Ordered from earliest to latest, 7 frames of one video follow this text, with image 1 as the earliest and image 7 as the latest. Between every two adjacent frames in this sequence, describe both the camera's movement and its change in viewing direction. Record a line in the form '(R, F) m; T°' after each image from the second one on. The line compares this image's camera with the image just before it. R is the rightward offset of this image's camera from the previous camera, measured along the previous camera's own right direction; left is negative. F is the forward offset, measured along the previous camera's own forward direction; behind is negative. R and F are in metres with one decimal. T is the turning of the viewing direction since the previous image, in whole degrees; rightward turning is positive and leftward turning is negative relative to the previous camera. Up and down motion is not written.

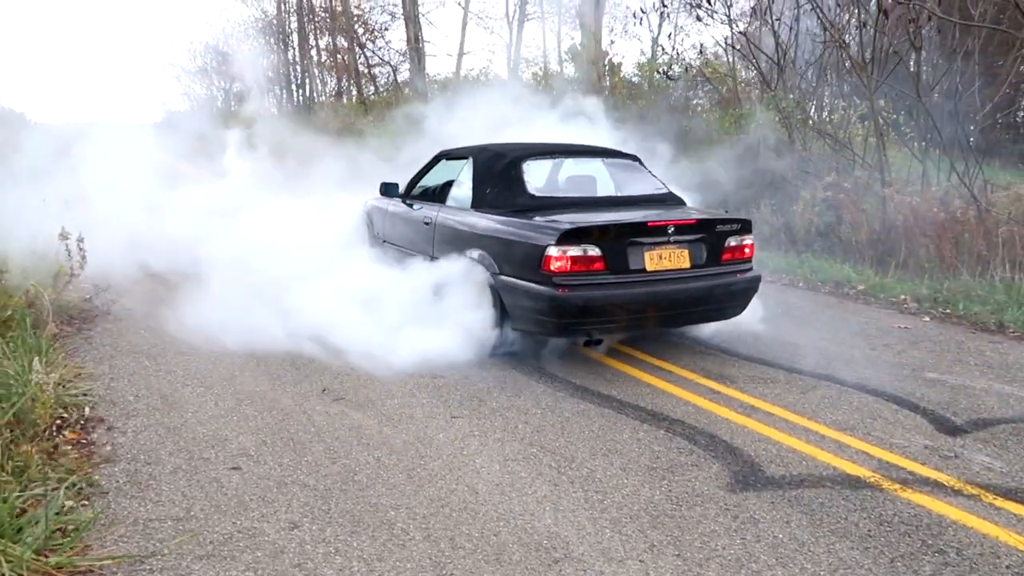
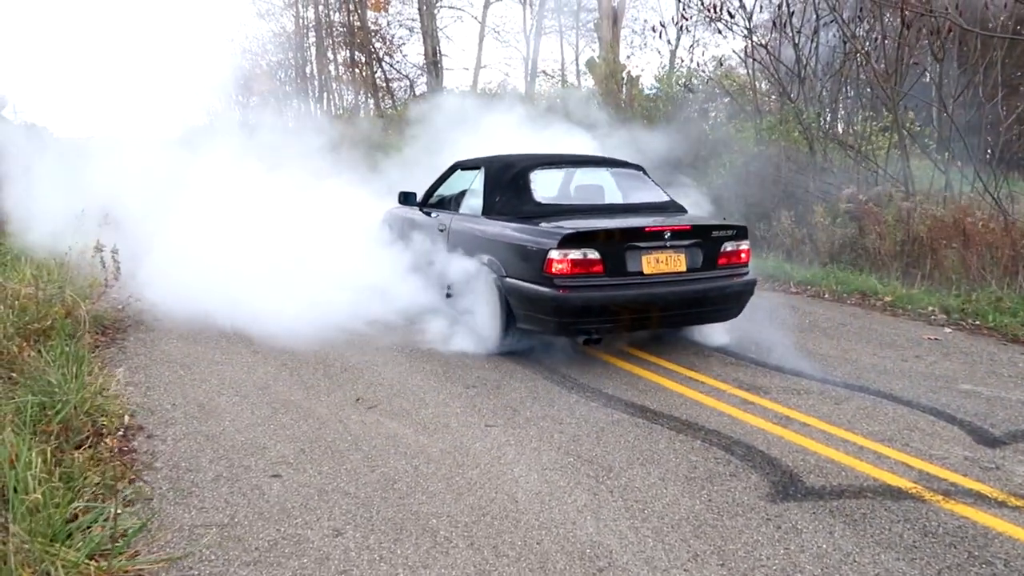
(-0.1, 0.0) m; -1°
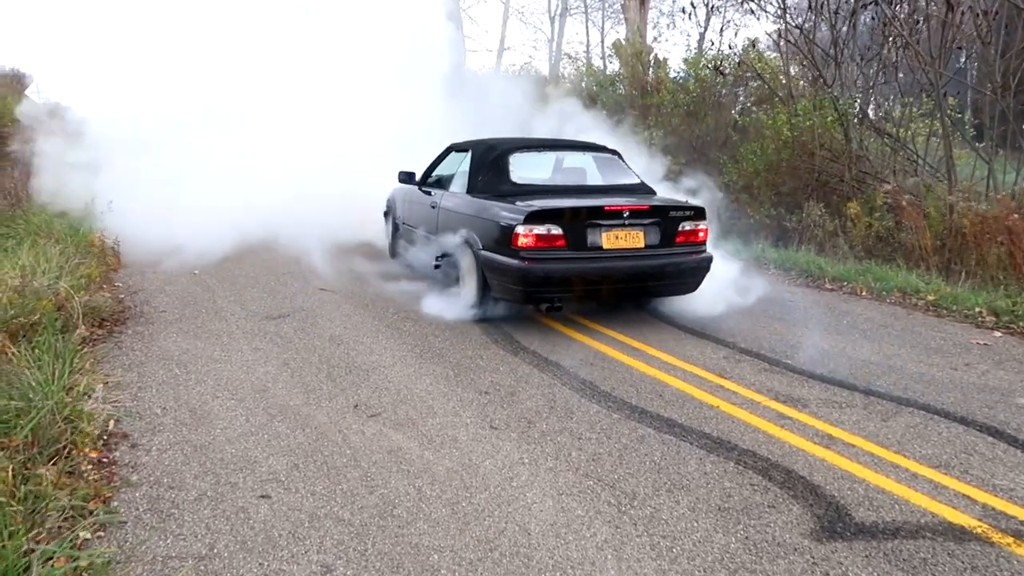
(0.0, +0.3) m; -2°
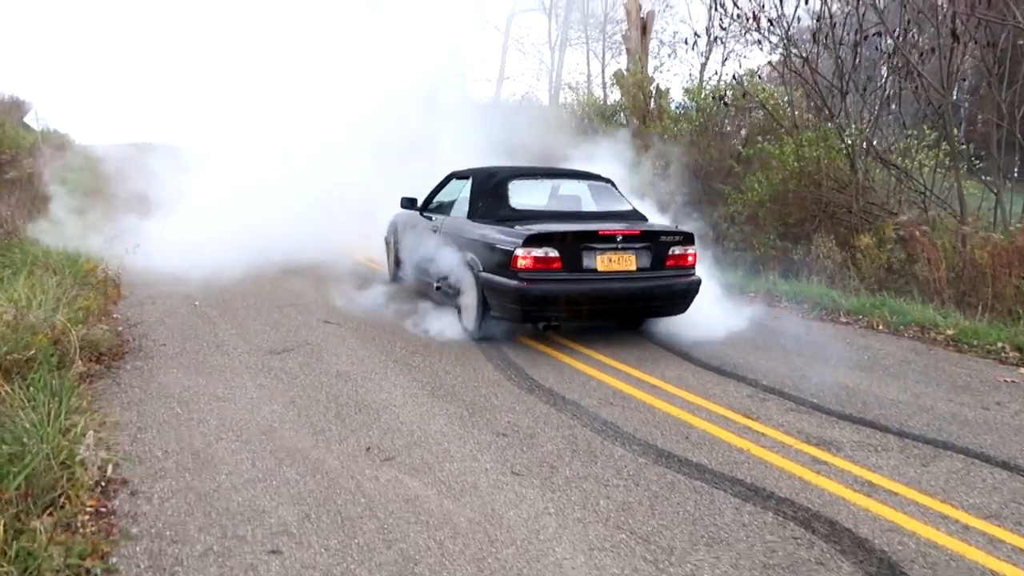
(-0.1, +0.2) m; 0°
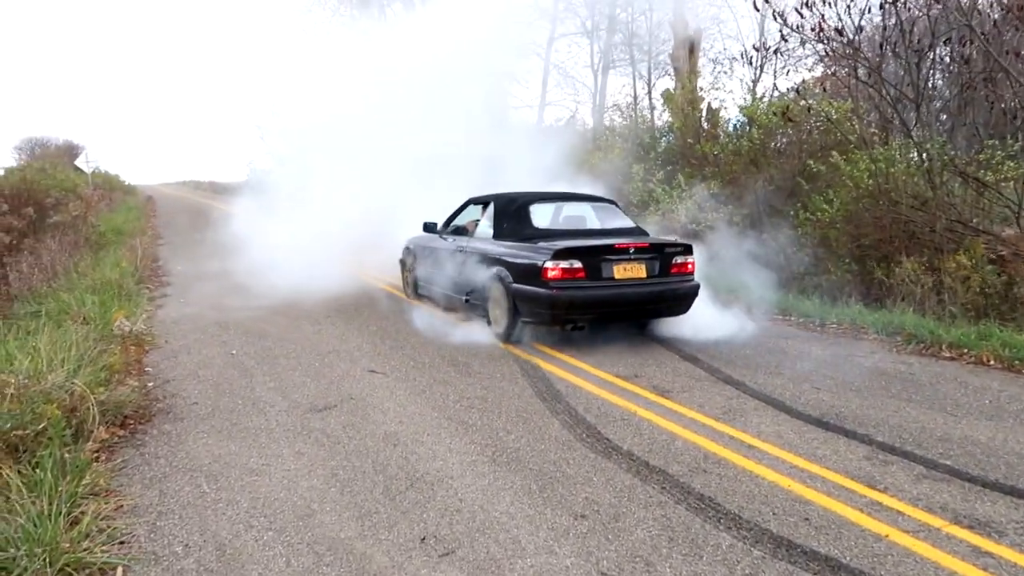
(-0.1, +0.6) m; -3°
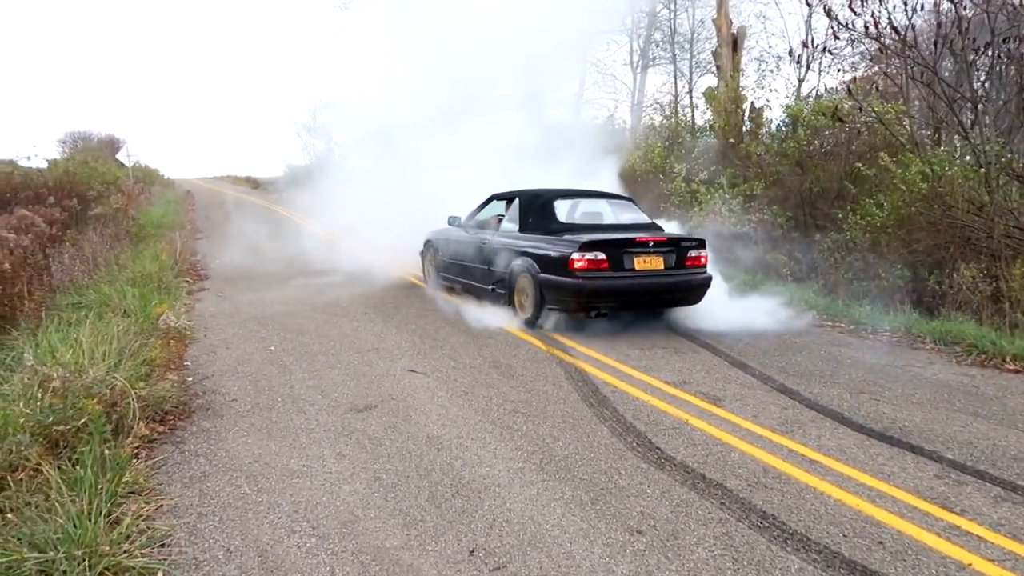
(-0.1, +0.1) m; -2°
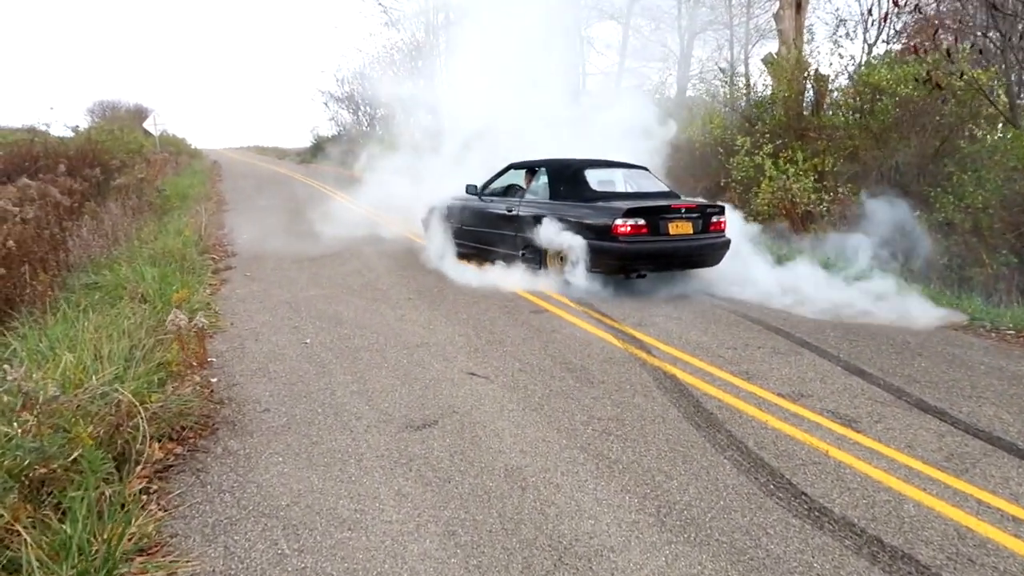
(-0.3, +0.8) m; -2°
